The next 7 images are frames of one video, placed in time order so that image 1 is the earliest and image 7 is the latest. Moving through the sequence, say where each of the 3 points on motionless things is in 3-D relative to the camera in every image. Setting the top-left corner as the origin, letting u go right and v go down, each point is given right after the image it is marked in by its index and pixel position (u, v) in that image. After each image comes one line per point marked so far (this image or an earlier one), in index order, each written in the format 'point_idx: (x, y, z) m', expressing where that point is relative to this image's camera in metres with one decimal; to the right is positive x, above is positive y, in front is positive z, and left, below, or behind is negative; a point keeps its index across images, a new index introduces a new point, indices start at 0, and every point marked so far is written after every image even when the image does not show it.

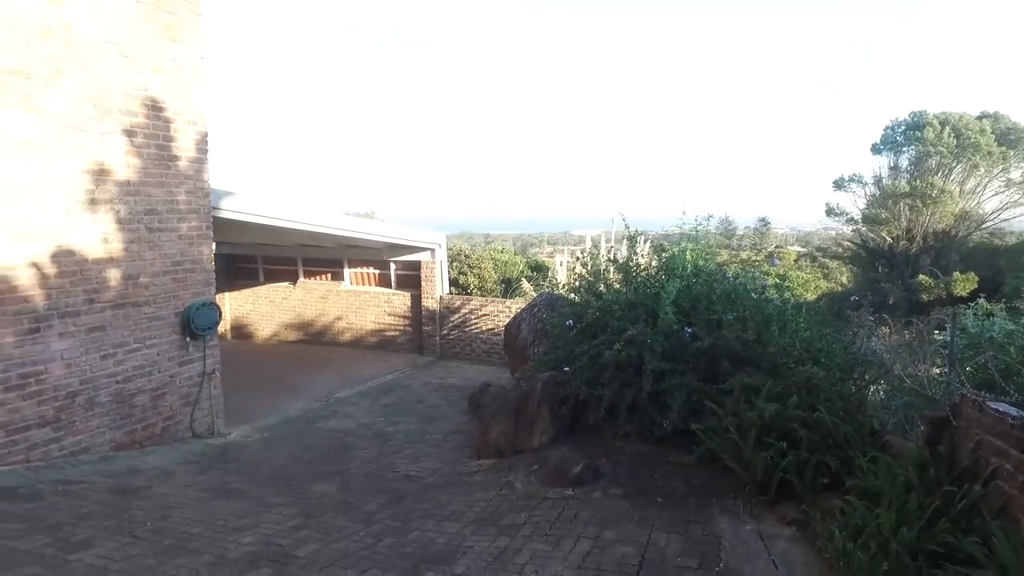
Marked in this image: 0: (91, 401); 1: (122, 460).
0: (-3.7, -1.0, +6.2) m
1: (-3.4, -1.5, +6.2) m
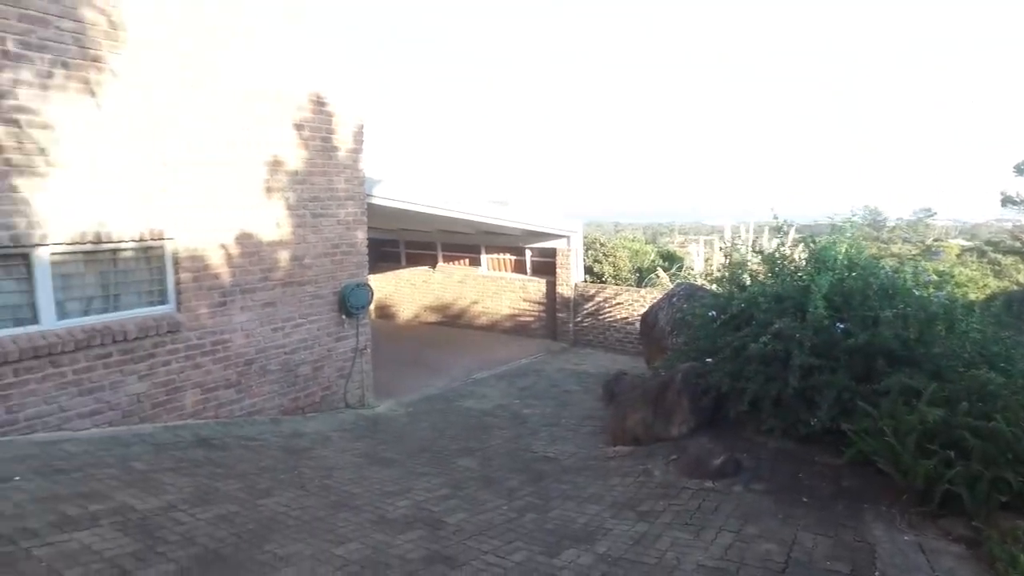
0: (-2.4, -0.8, +6.9) m
1: (-2.2, -1.3, +6.8) m
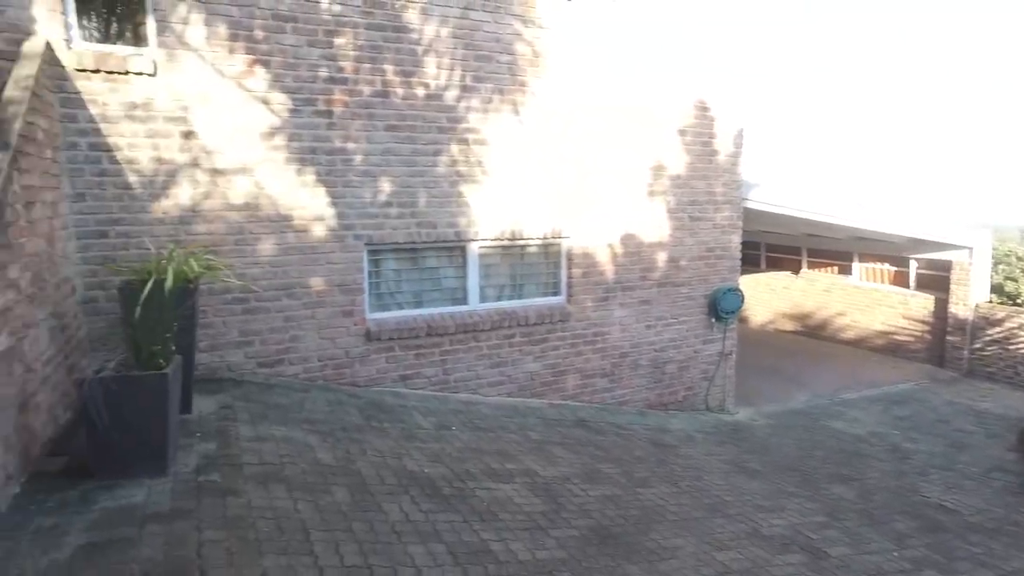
0: (+1.3, -0.8, +7.3) m
1: (+1.4, -1.3, +7.1) m
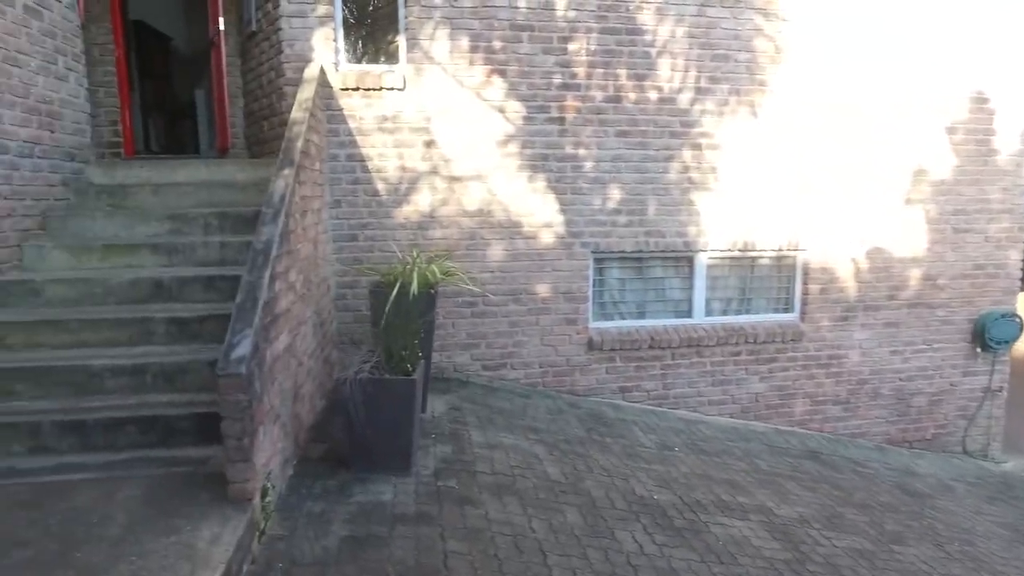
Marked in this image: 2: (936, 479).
0: (+3.4, -1.0, +6.5) m
1: (+3.4, -1.5, +6.3) m
2: (+3.5, -1.6, +5.9) m
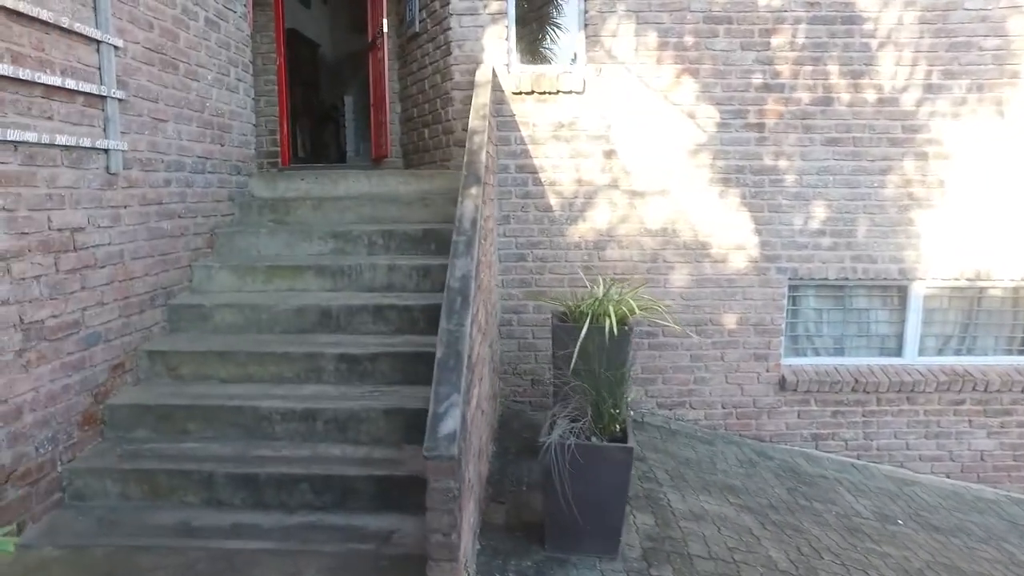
0: (+4.7, -1.3, +5.3) m
1: (+4.7, -1.8, +5.1) m
2: (+4.8, -1.9, +4.7) m
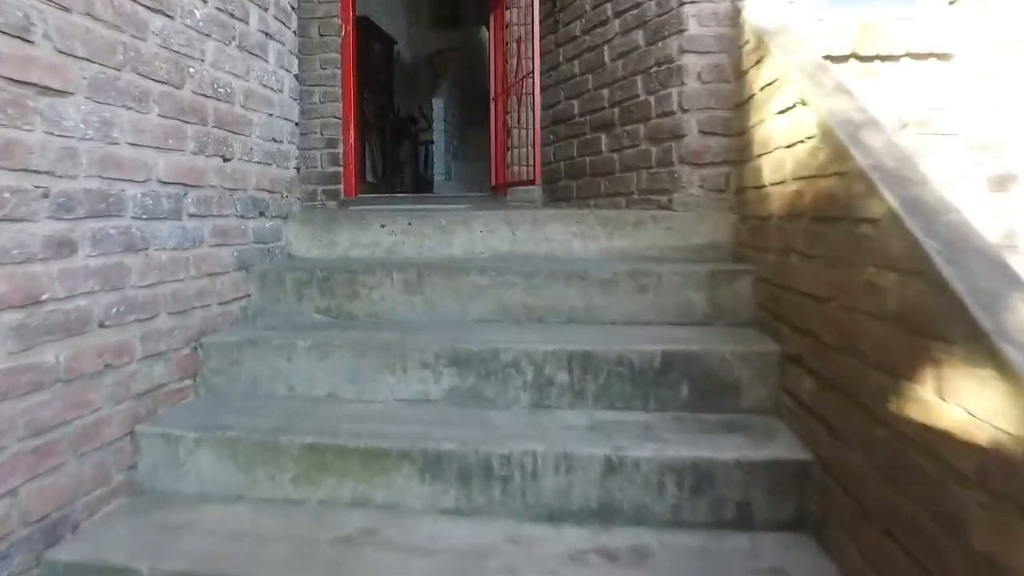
0: (+5.6, -1.9, +2.5) m
1: (+5.7, -2.4, +2.3) m
2: (+5.7, -2.5, +1.8) m
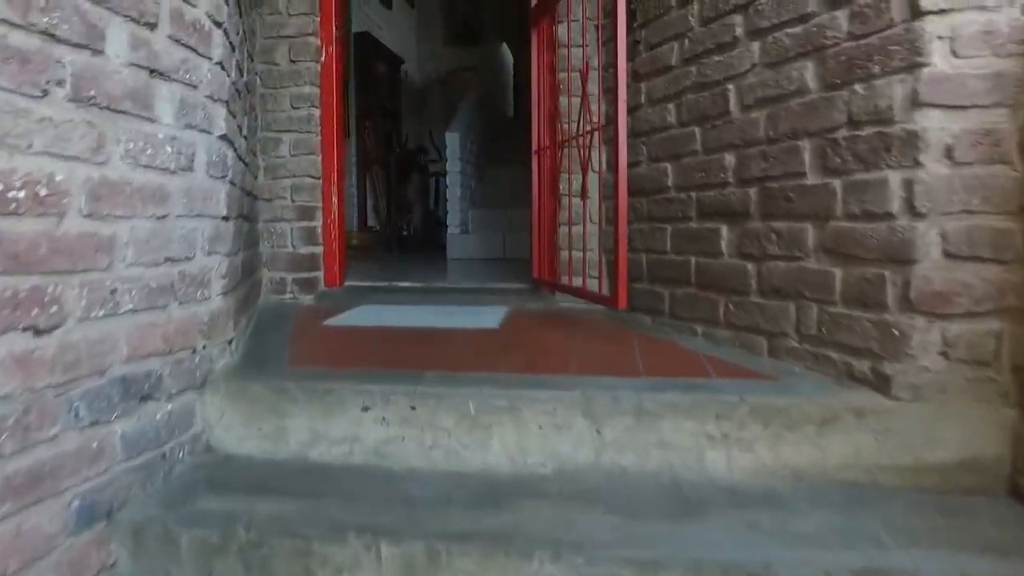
0: (+5.8, -2.4, +1.2) m
1: (+5.8, -3.0, +1.0) m
2: (+5.8, -3.0, +0.6) m
